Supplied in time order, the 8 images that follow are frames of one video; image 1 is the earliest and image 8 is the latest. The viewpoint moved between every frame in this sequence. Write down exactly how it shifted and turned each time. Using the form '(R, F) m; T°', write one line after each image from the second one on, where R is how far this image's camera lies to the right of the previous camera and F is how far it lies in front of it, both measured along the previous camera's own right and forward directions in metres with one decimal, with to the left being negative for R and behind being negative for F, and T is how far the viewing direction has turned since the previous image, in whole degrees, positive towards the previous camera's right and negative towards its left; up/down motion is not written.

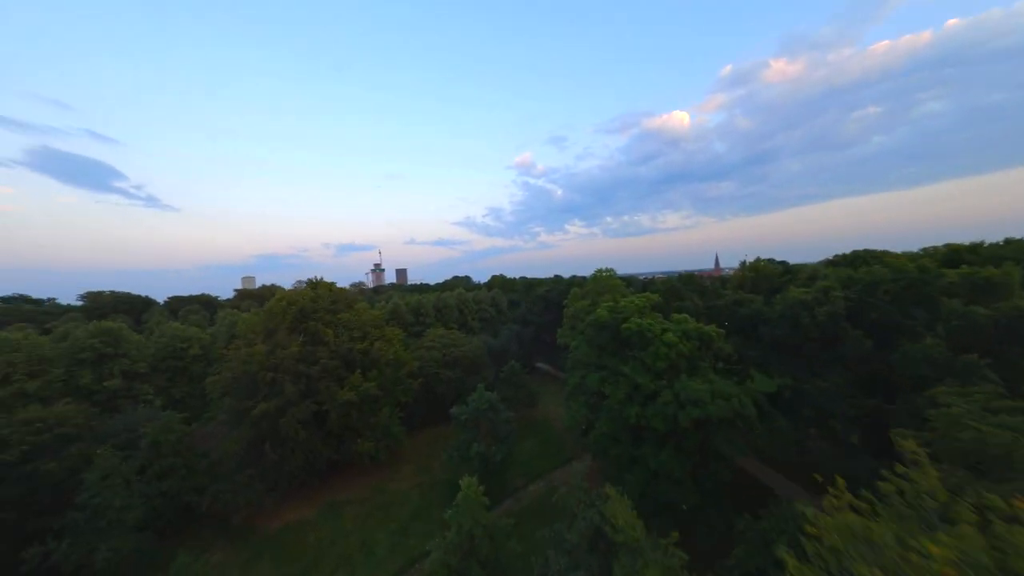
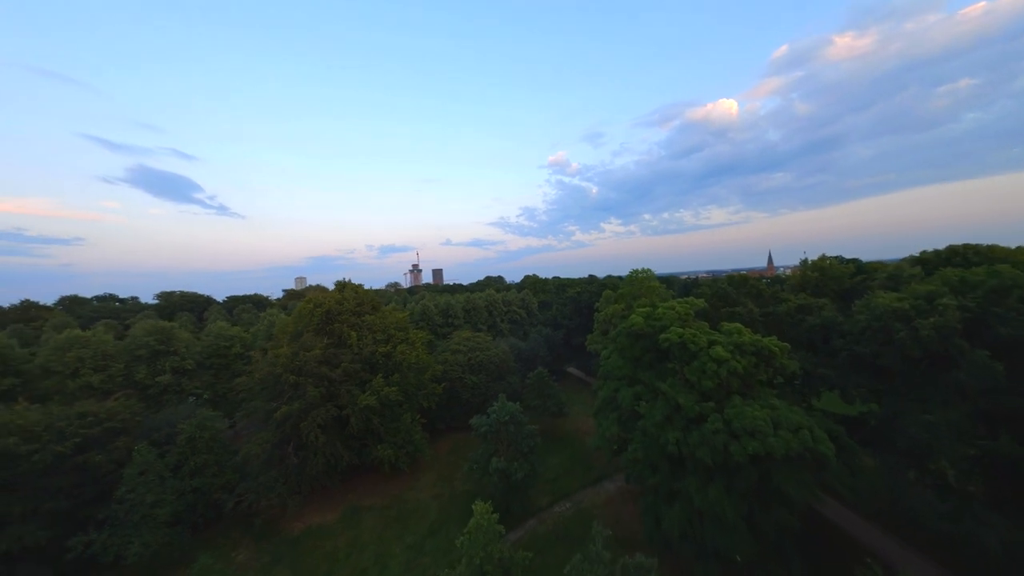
(+0.6, +1.5) m; -6°
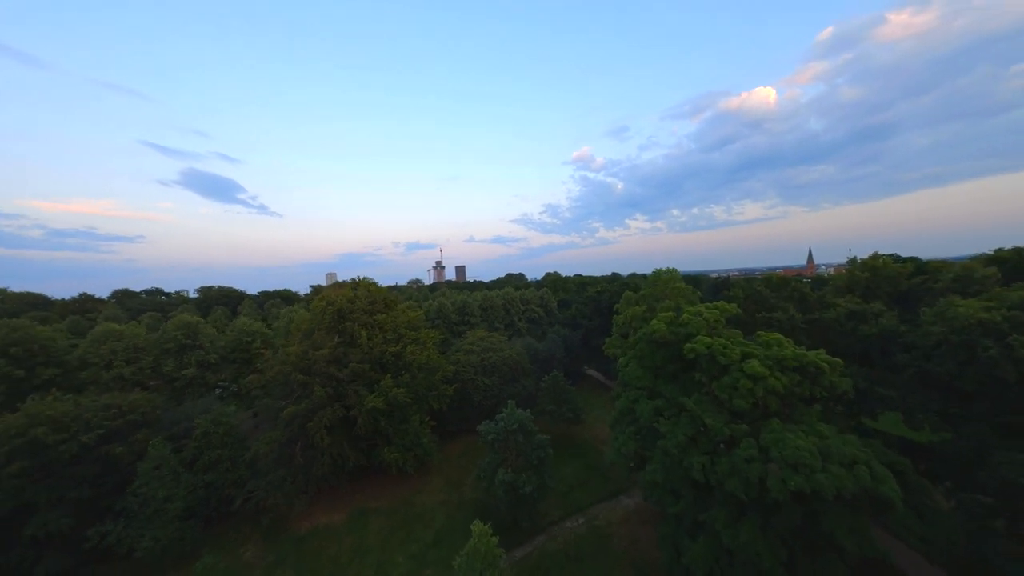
(+0.6, +1.2) m; -4°
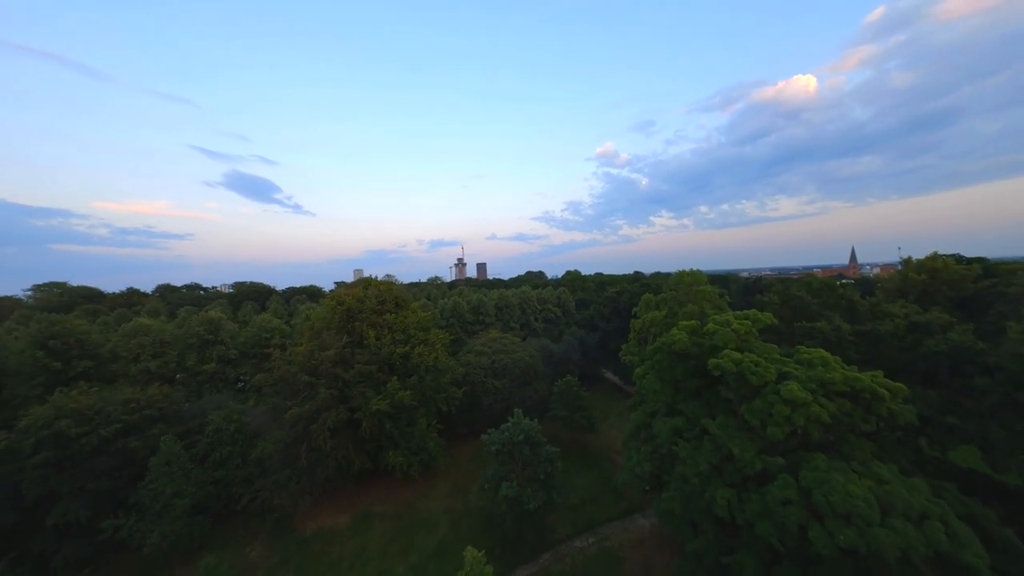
(+0.7, +1.1) m; -4°
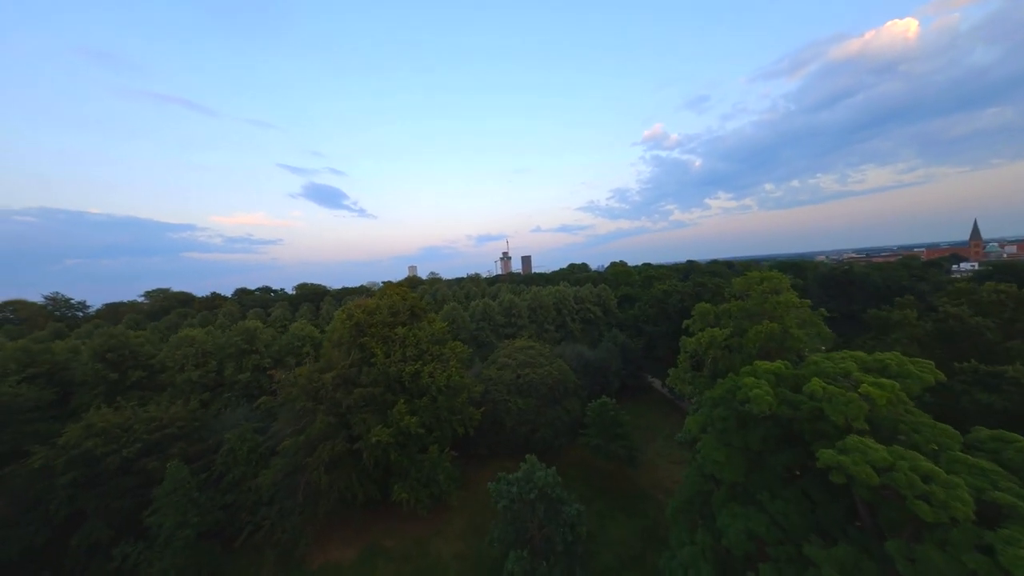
(+1.6, +3.6) m; -8°
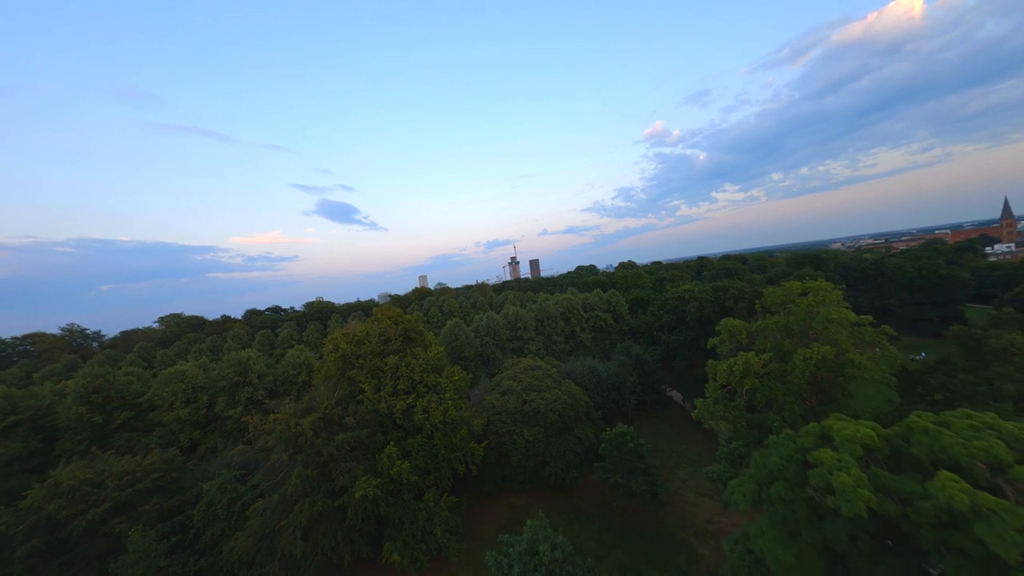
(+0.8, +2.2) m; -2°
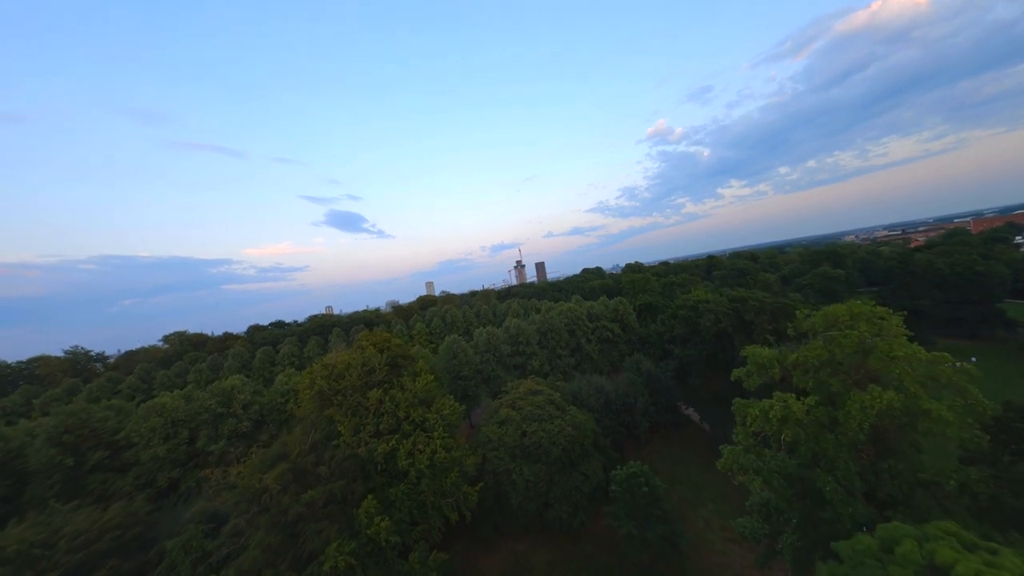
(+0.9, +2.3) m; -1°
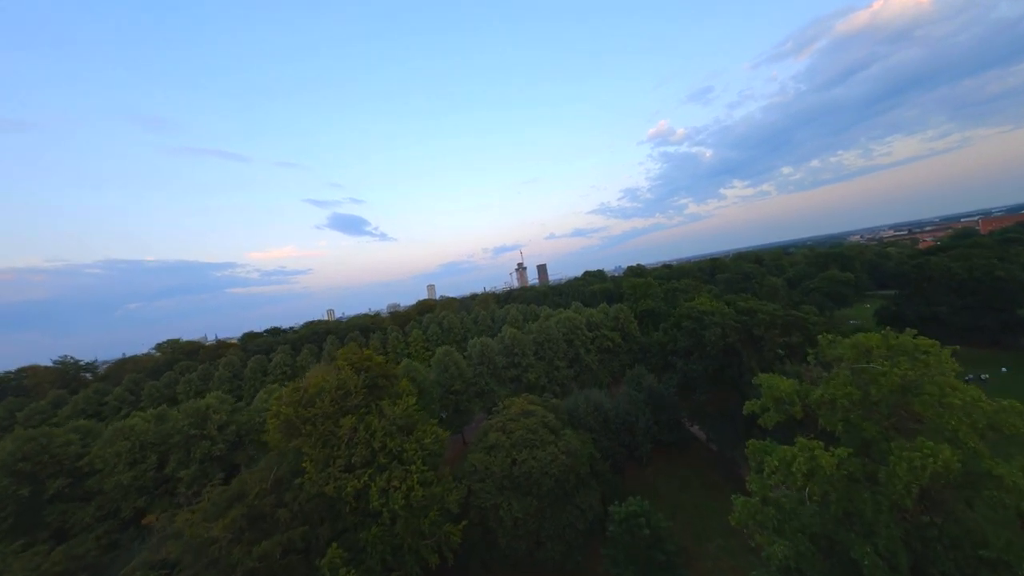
(+1.0, +1.8) m; 0°
